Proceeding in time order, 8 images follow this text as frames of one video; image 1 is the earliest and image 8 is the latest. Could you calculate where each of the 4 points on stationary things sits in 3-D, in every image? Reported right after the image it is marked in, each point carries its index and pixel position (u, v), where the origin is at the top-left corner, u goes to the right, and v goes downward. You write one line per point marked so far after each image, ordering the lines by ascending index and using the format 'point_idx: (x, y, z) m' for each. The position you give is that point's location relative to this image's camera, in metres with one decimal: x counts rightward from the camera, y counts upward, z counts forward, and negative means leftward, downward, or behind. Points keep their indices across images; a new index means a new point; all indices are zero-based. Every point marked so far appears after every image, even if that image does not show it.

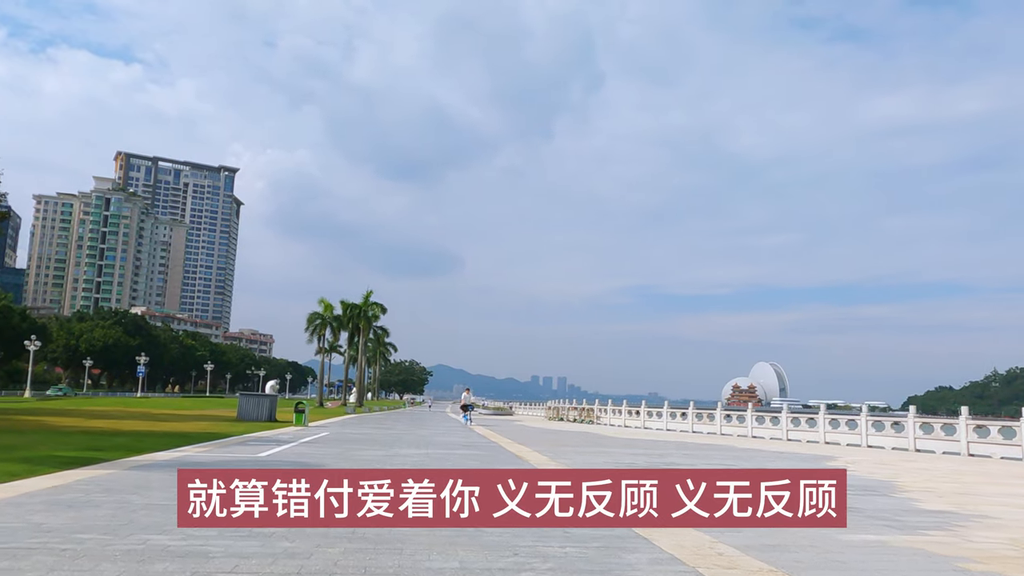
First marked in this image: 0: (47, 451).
0: (-8.7, -3.0, +14.2) m
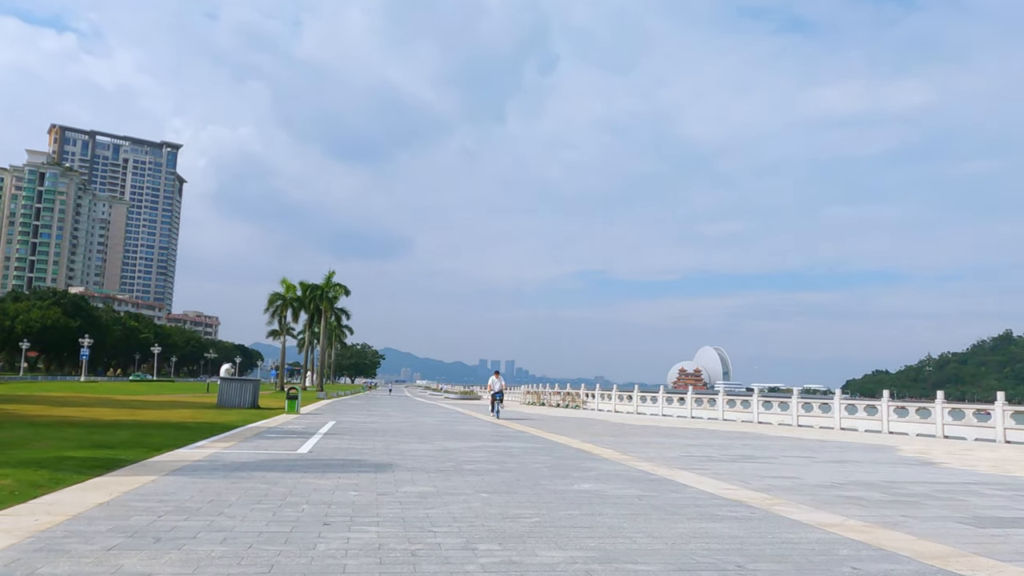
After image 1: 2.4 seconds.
0: (-7.0, -2.5, +11.5) m
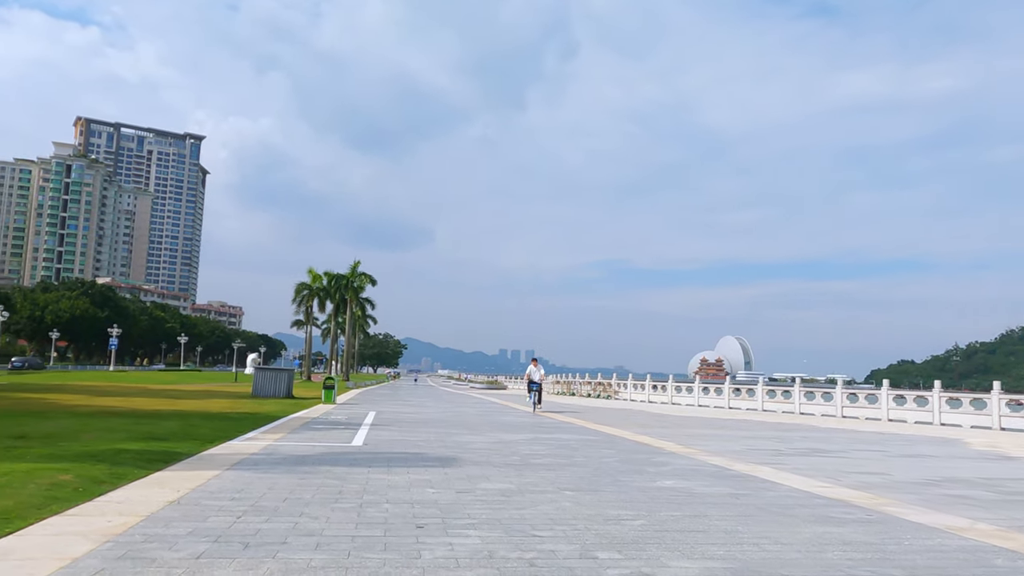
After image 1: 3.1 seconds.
0: (-5.9, -2.3, +11.1) m
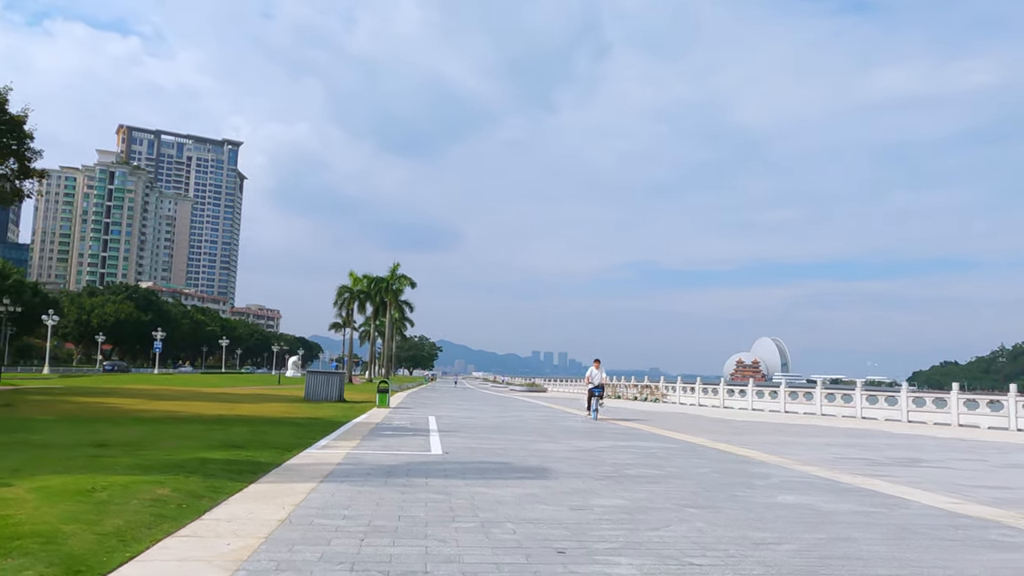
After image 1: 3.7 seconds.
0: (-4.6, -2.3, +10.7) m
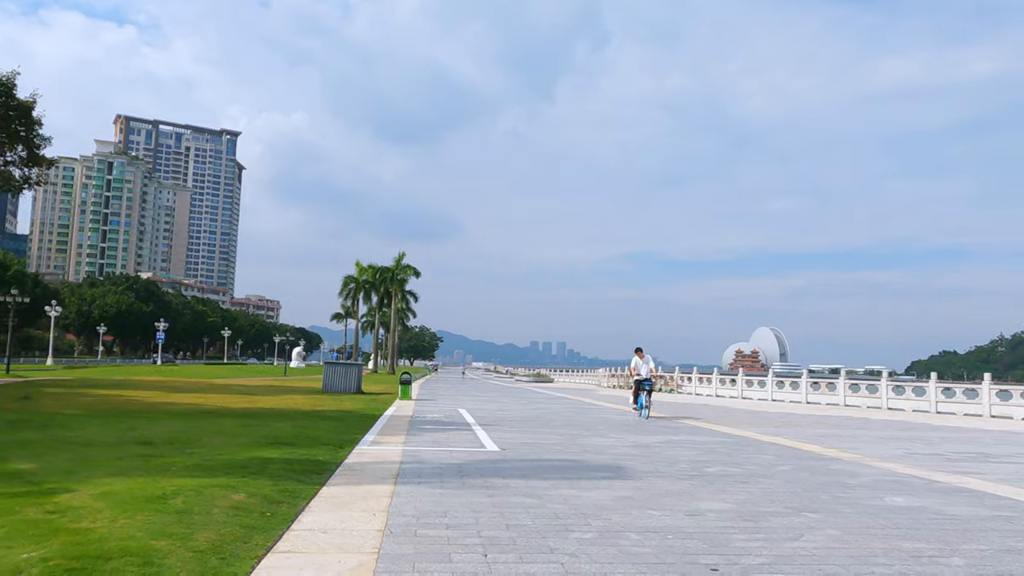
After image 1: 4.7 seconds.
0: (-3.6, -2.2, +10.1) m
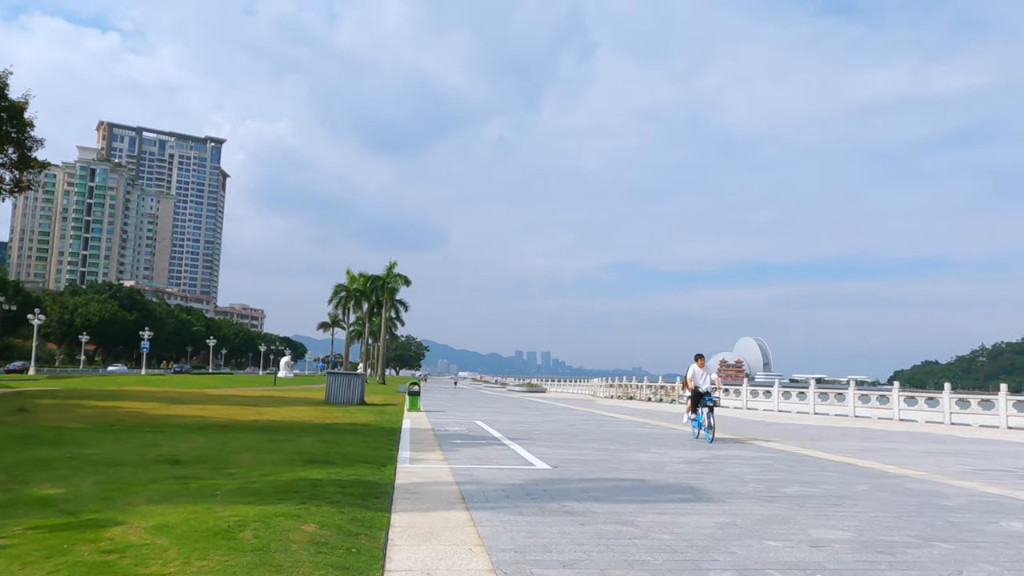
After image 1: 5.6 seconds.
0: (-2.8, -2.2, +9.2) m
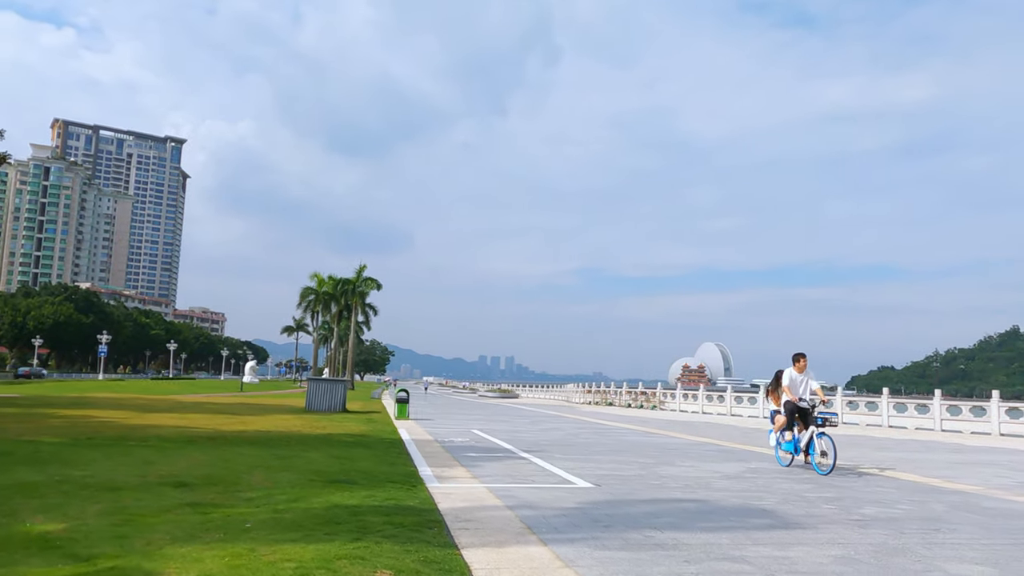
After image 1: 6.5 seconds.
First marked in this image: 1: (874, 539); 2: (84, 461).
0: (-2.2, -2.2, +8.0) m
1: (+3.4, -2.4, +7.2) m
2: (-5.8, -2.3, +10.2) m
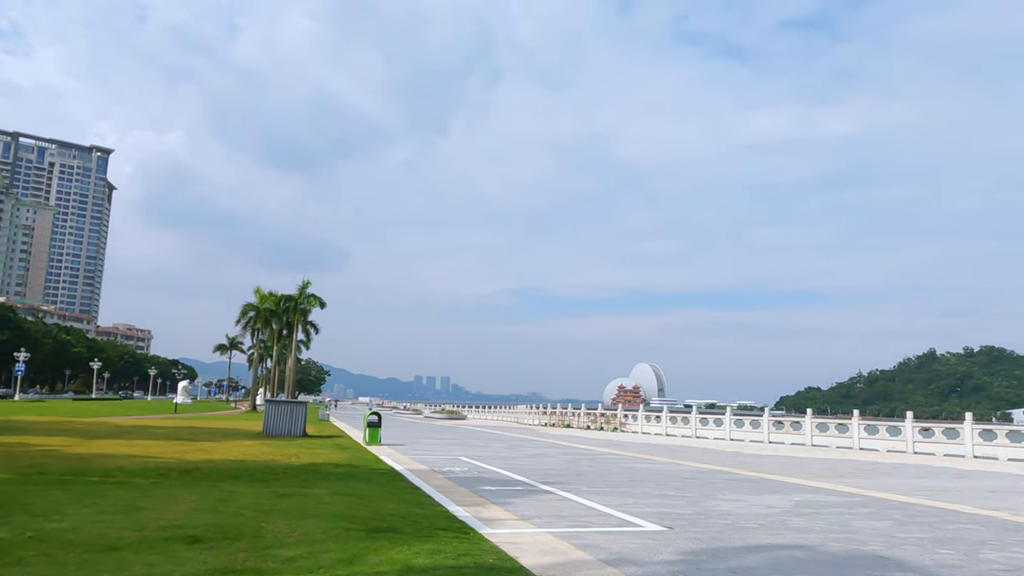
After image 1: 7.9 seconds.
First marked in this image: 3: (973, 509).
0: (-1.3, -2.2, +6.4) m
1: (+4.3, -2.4, +6.1) m
2: (-5.1, -2.4, +8.3) m
3: (+6.6, -3.3, +11.5) m
